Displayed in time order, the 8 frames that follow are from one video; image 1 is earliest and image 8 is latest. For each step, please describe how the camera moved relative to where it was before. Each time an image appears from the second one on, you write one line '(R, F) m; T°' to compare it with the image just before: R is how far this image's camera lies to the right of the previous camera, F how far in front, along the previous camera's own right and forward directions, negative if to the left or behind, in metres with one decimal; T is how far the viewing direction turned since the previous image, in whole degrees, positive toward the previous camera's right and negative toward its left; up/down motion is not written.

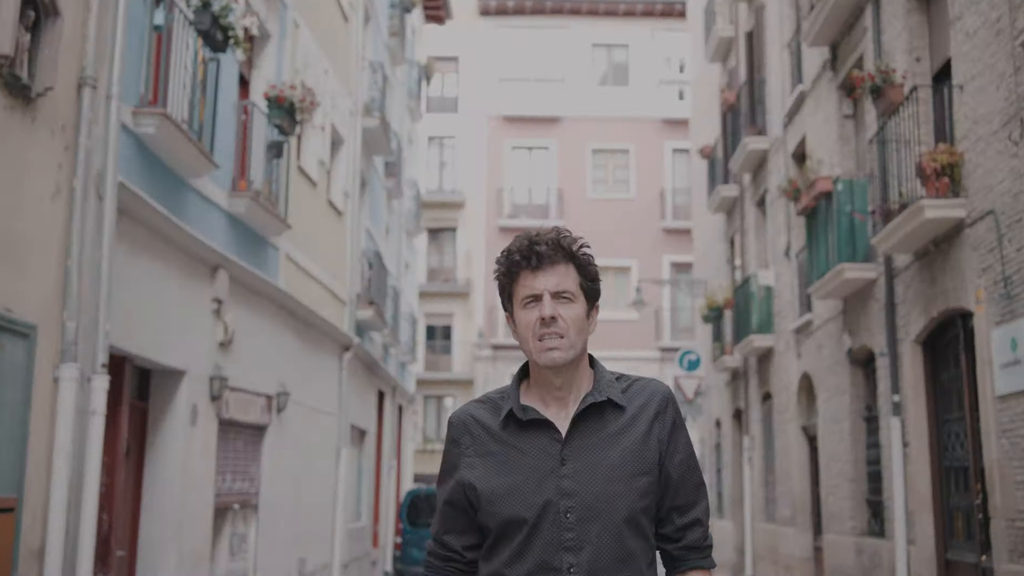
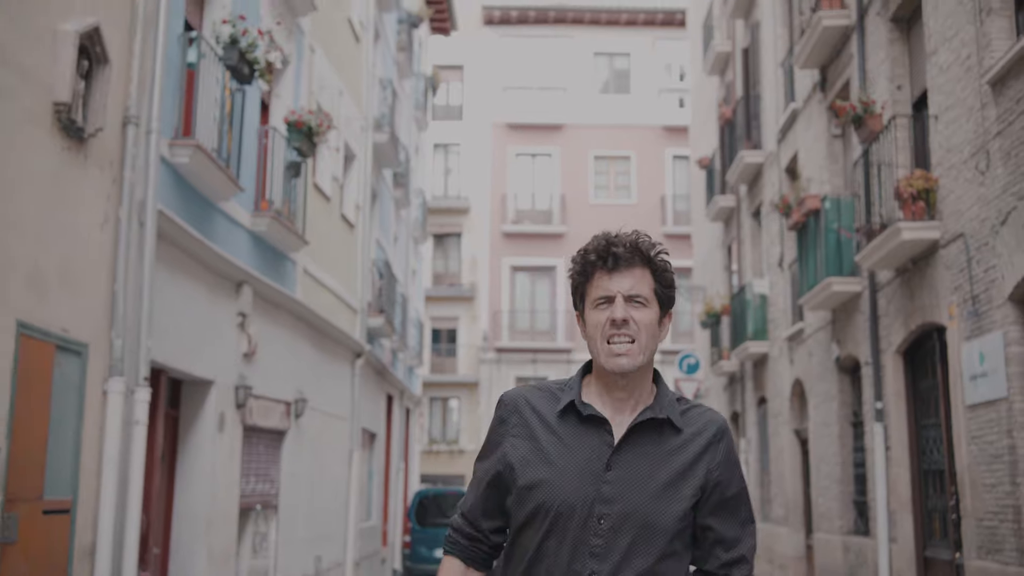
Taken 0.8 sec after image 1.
(0.0, -0.8) m; 0°
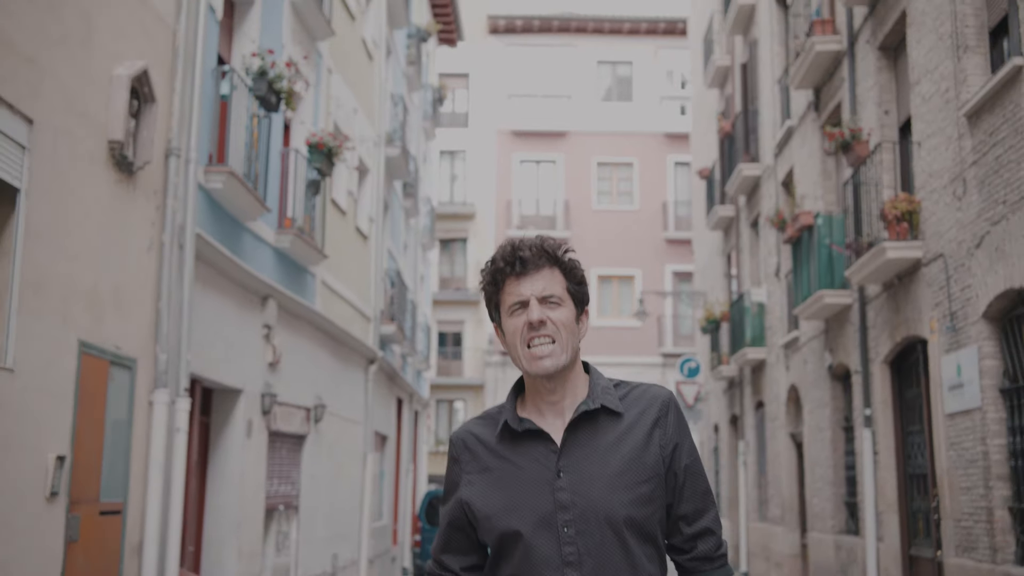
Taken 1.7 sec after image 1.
(-0.1, -0.8) m; 0°
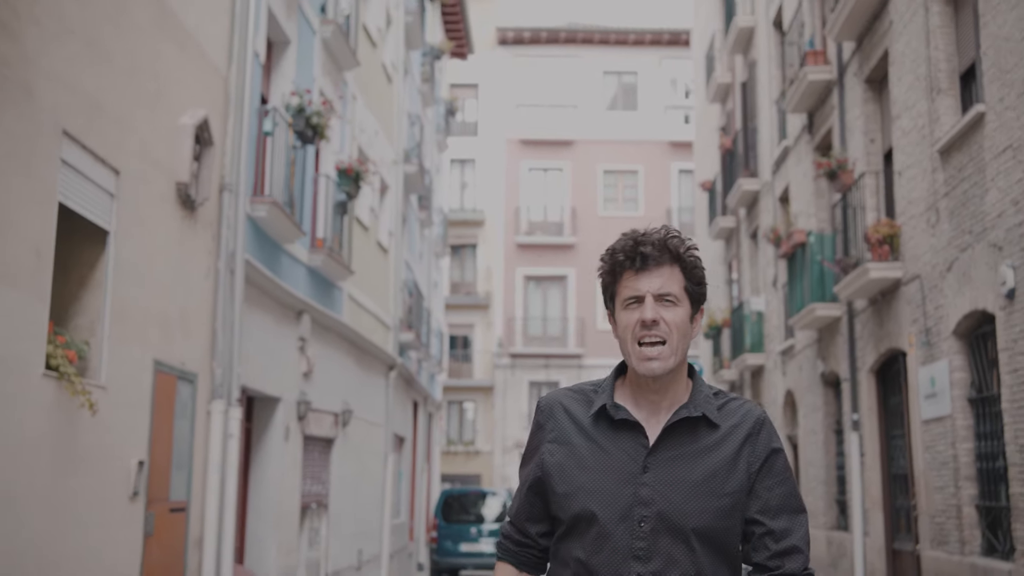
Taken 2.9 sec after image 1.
(-0.1, -1.2) m; 0°
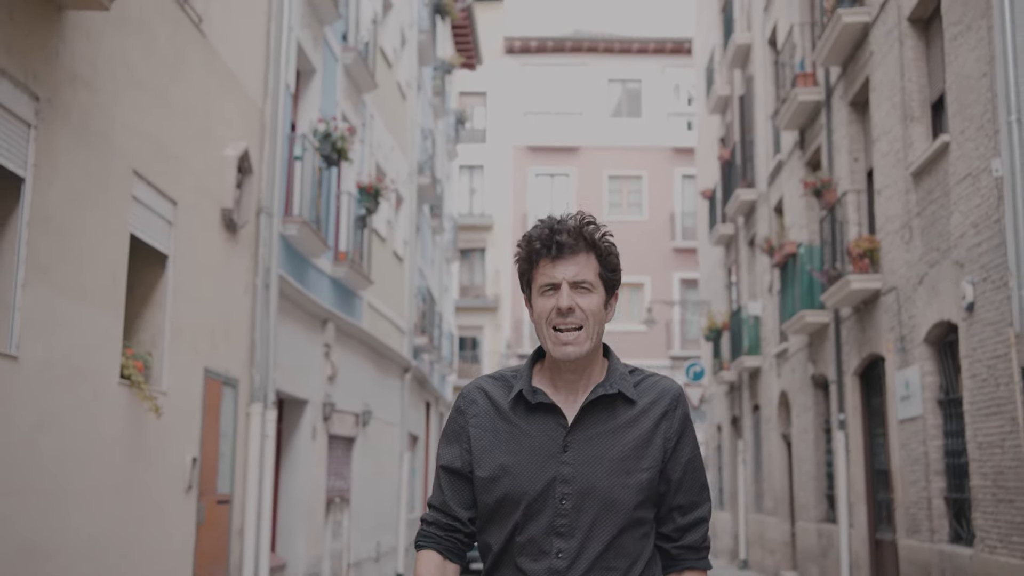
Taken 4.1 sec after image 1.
(0.0, -1.2) m; 0°
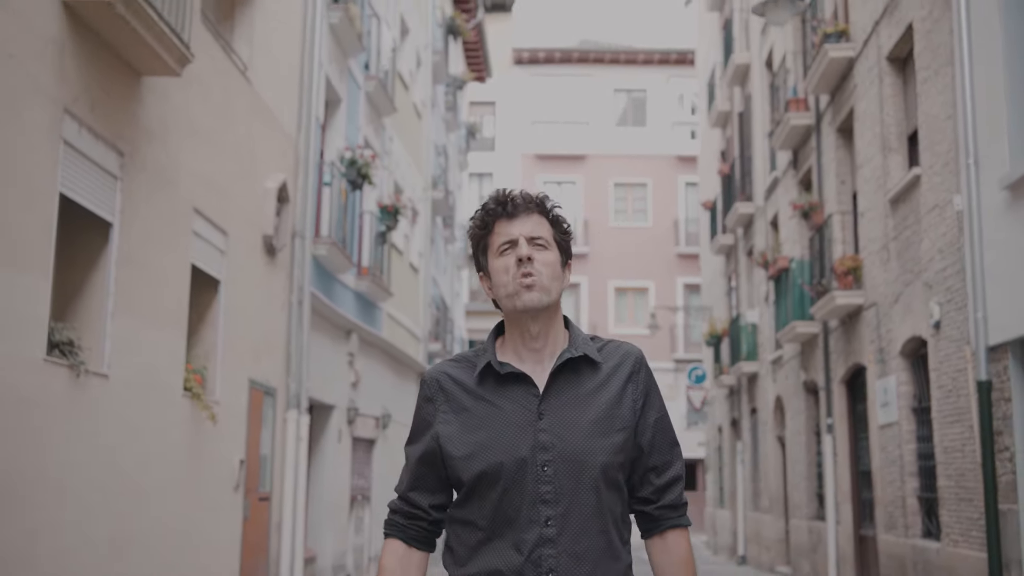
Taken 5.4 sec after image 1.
(-0.1, -1.3) m; 0°
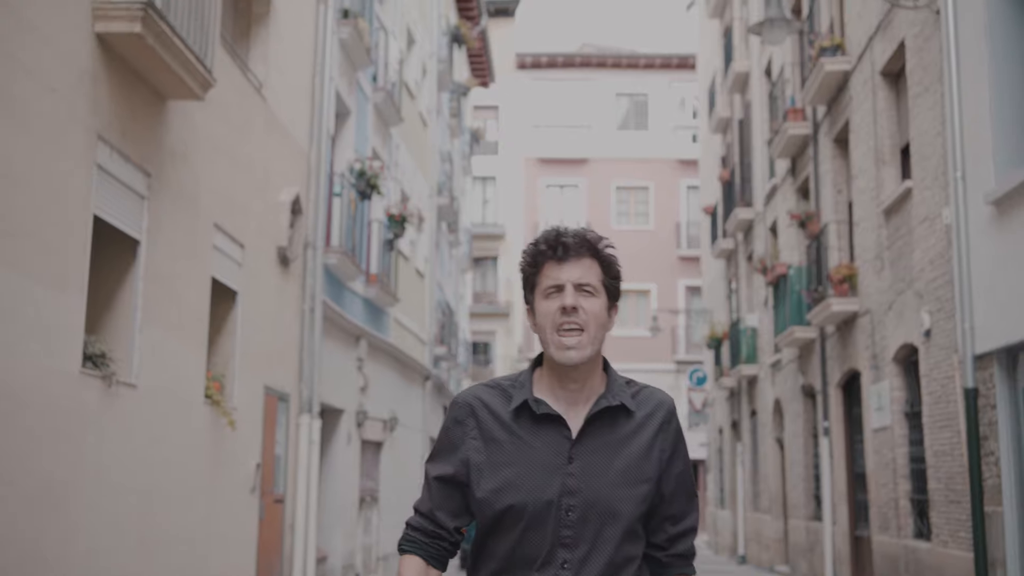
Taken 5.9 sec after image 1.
(0.0, -0.5) m; 0°
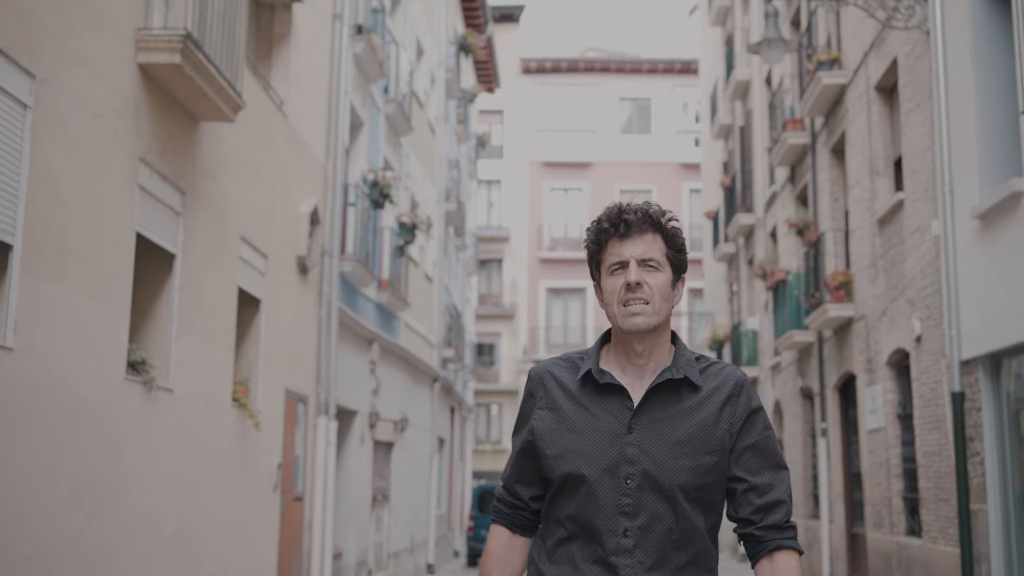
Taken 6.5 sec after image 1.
(-0.1, -0.6) m; 0°
